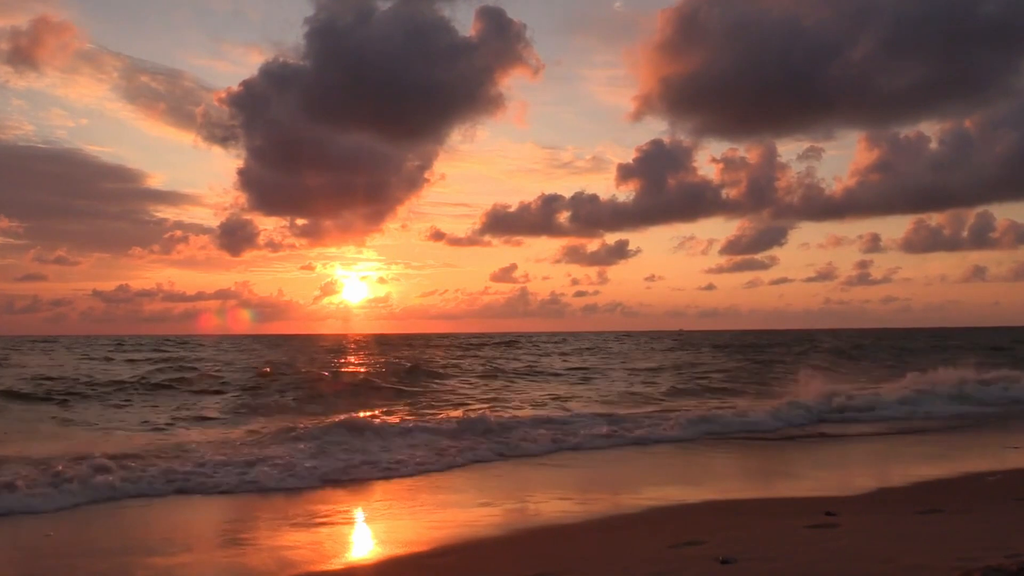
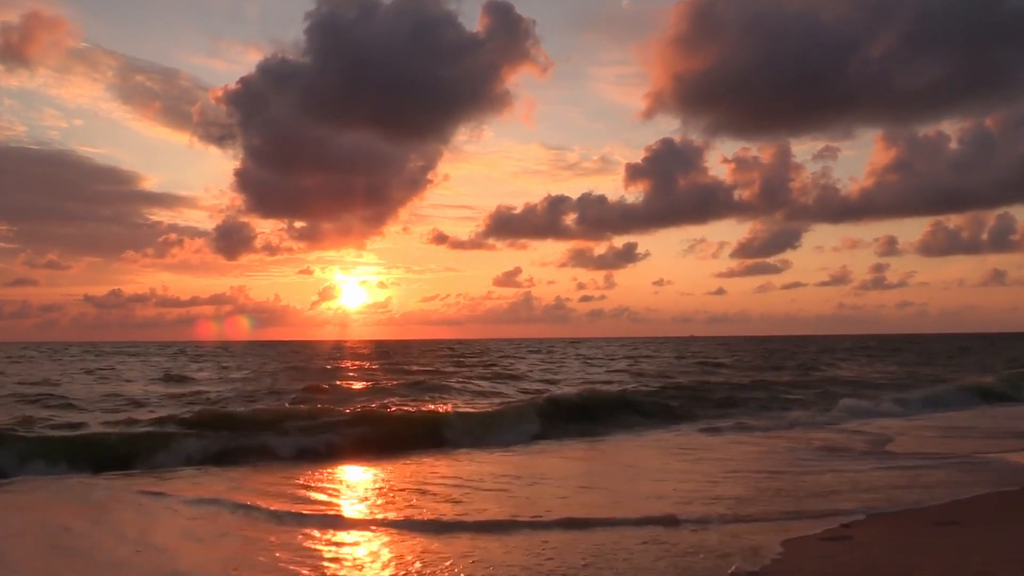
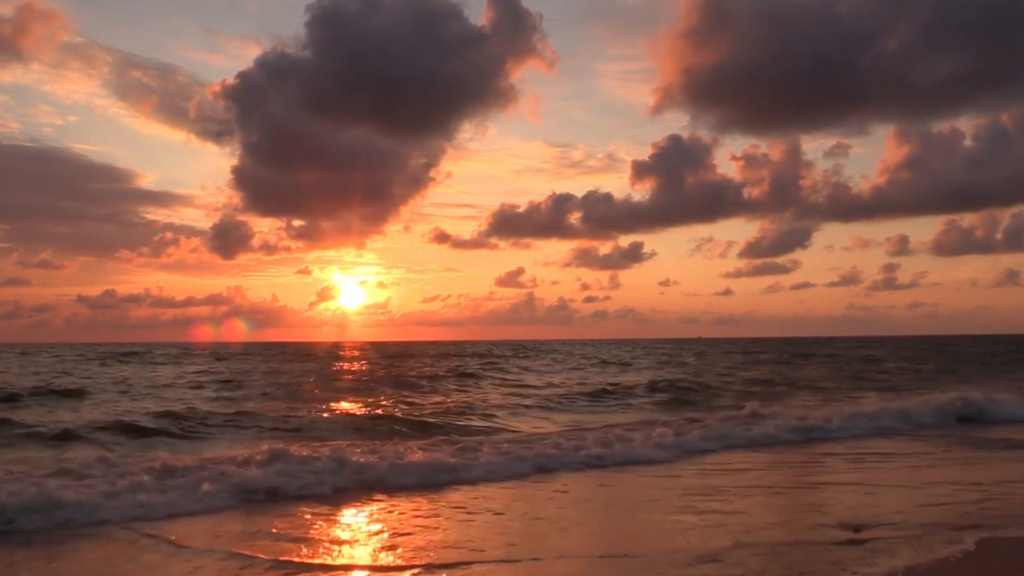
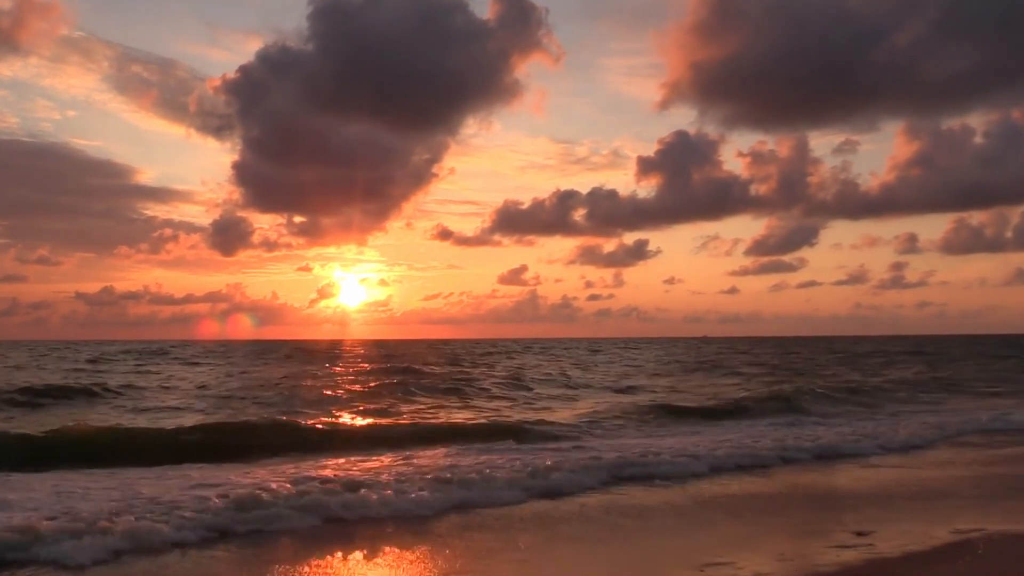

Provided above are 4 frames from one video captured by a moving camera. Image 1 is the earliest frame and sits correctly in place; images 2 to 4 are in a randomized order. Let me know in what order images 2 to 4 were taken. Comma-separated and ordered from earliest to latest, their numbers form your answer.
2, 3, 4
